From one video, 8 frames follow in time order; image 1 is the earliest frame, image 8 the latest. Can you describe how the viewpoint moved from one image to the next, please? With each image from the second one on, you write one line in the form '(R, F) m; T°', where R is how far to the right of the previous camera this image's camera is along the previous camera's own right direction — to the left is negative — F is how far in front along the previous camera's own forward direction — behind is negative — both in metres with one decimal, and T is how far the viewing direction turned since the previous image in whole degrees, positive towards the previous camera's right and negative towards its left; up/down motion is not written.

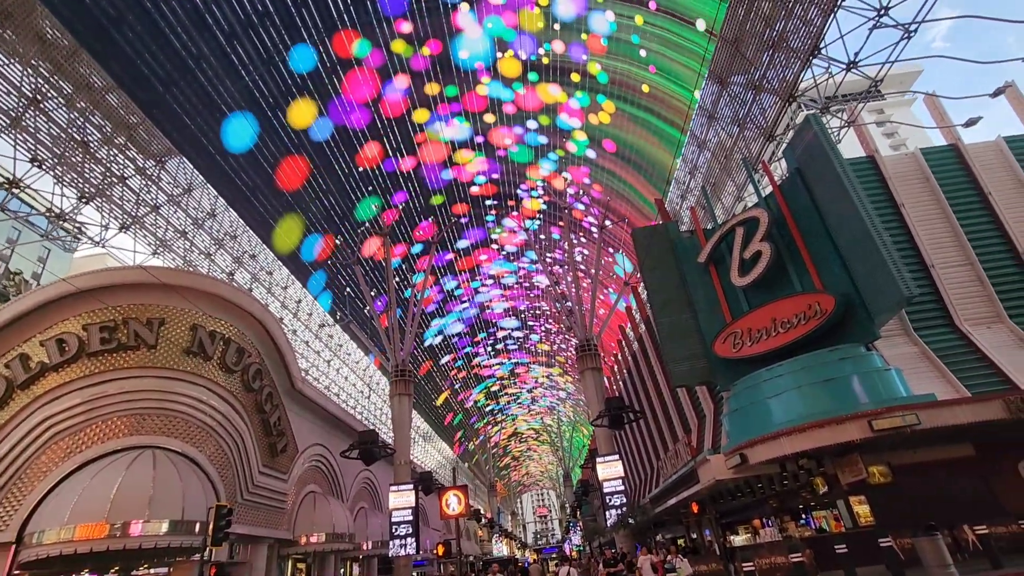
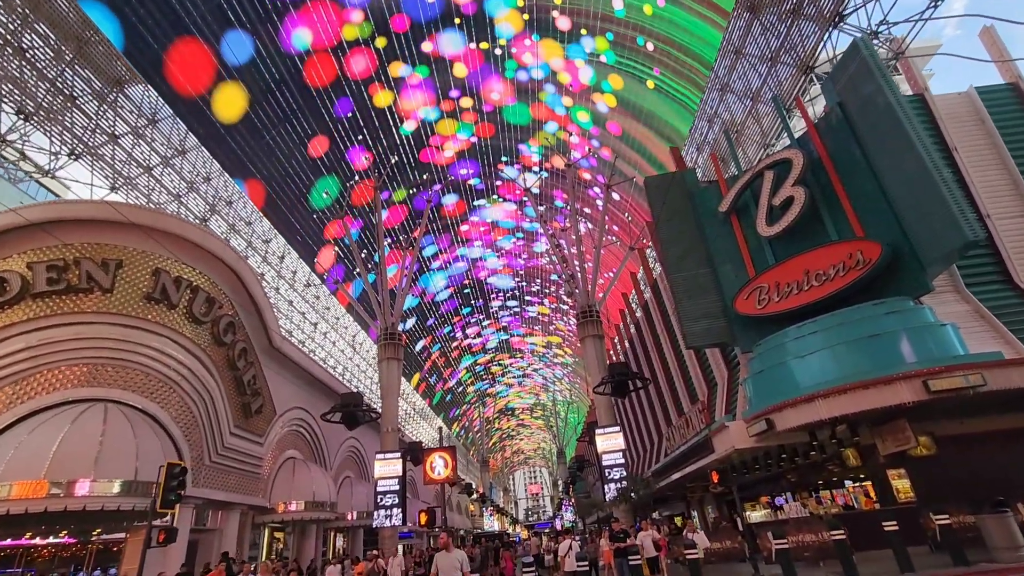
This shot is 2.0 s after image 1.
(0.0, +1.7) m; 0°
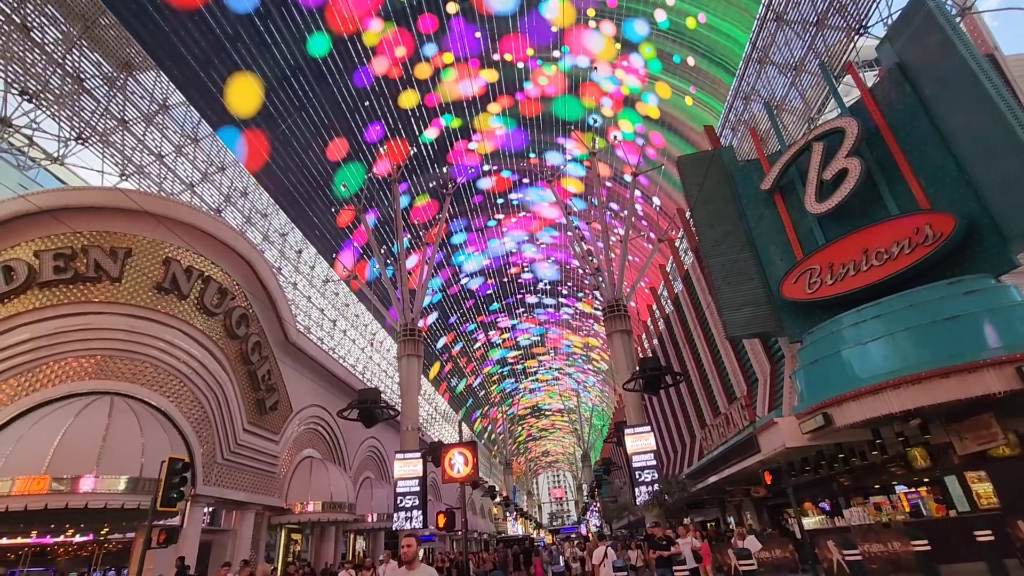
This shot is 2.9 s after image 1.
(-0.1, +1.0) m; -2°
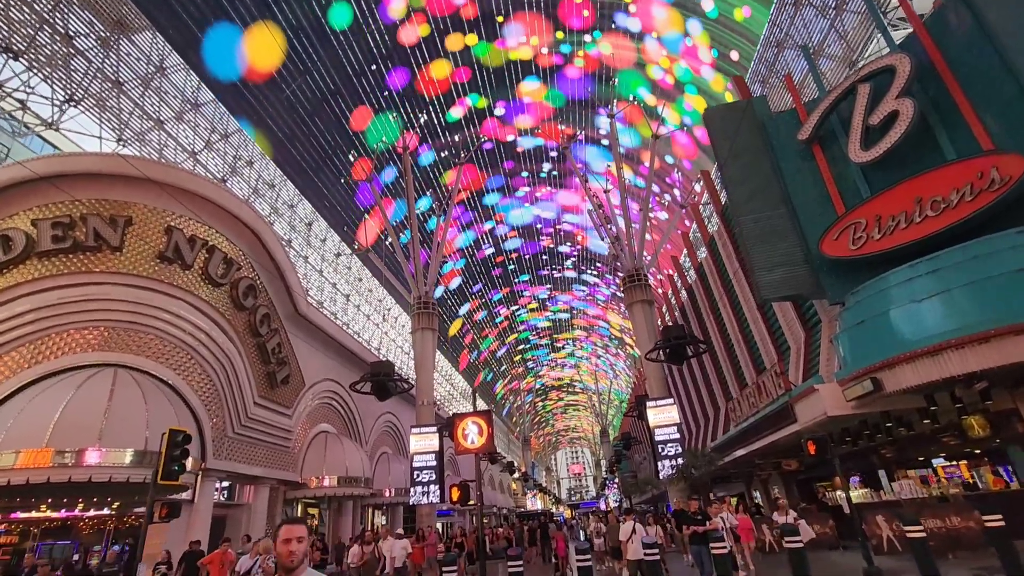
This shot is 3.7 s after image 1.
(0.0, +0.8) m; -2°
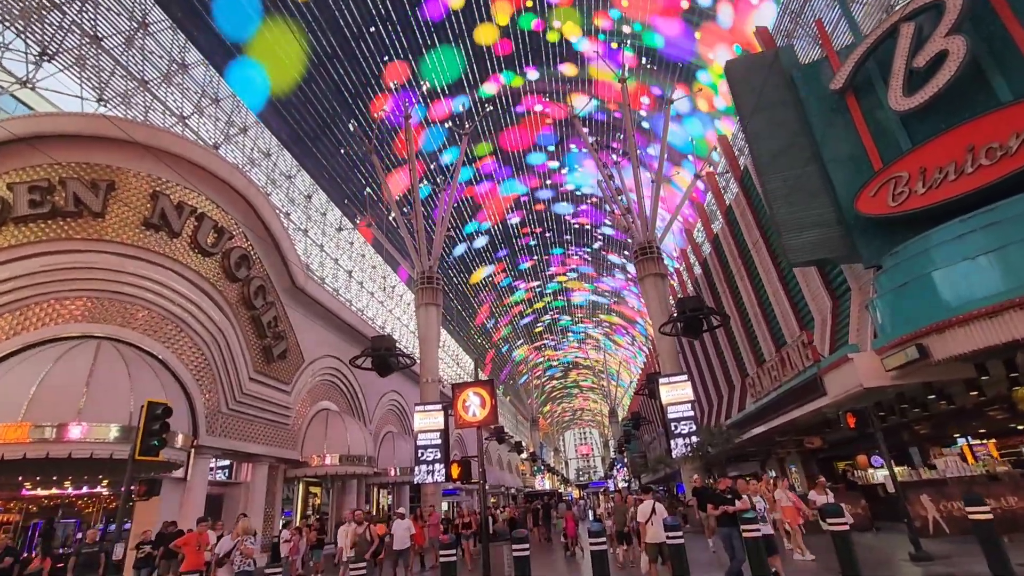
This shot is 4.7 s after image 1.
(0.0, +0.9) m; -1°
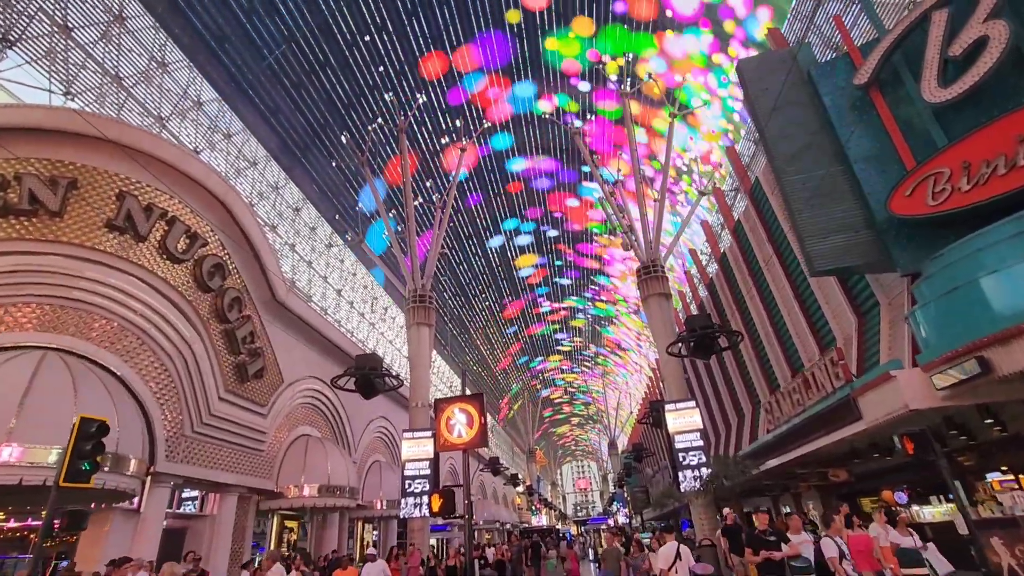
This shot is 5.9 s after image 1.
(+0.1, +1.2) m; 0°
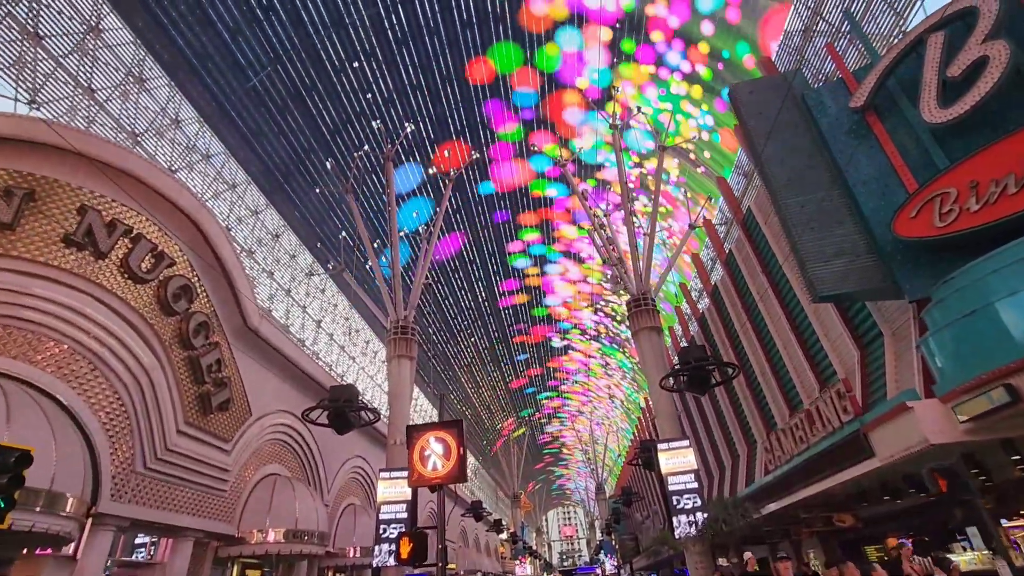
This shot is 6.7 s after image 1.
(0.0, +0.7) m; +1°
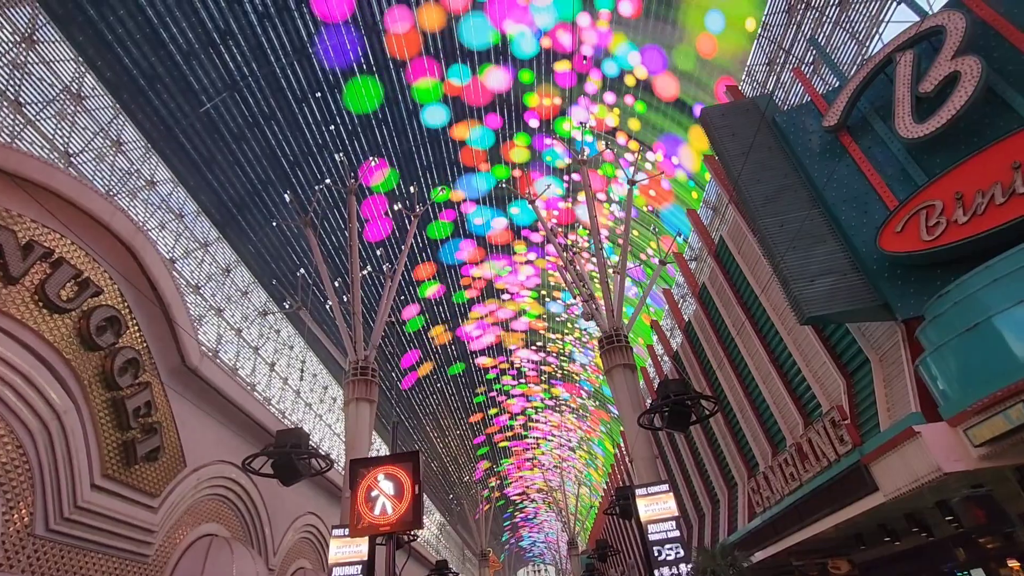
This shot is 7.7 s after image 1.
(0.0, +0.9) m; +4°
